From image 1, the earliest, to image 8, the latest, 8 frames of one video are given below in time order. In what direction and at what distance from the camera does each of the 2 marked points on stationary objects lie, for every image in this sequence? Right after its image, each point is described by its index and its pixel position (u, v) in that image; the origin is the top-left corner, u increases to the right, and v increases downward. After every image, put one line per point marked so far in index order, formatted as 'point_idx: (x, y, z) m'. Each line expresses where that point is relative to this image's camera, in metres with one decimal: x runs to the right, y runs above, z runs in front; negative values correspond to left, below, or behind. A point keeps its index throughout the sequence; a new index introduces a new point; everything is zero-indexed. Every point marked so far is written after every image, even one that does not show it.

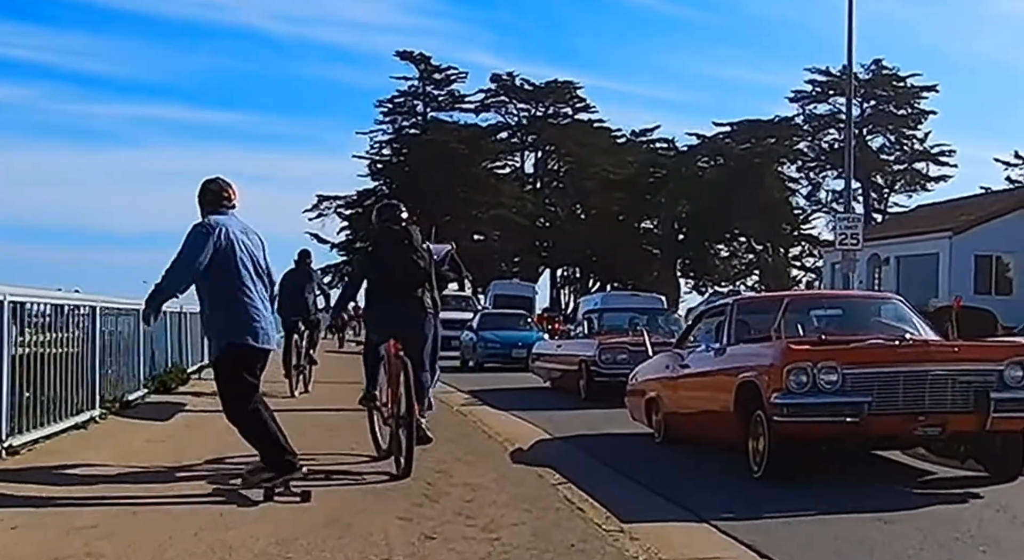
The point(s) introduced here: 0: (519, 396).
0: (+0.1, -1.7, +15.9) m
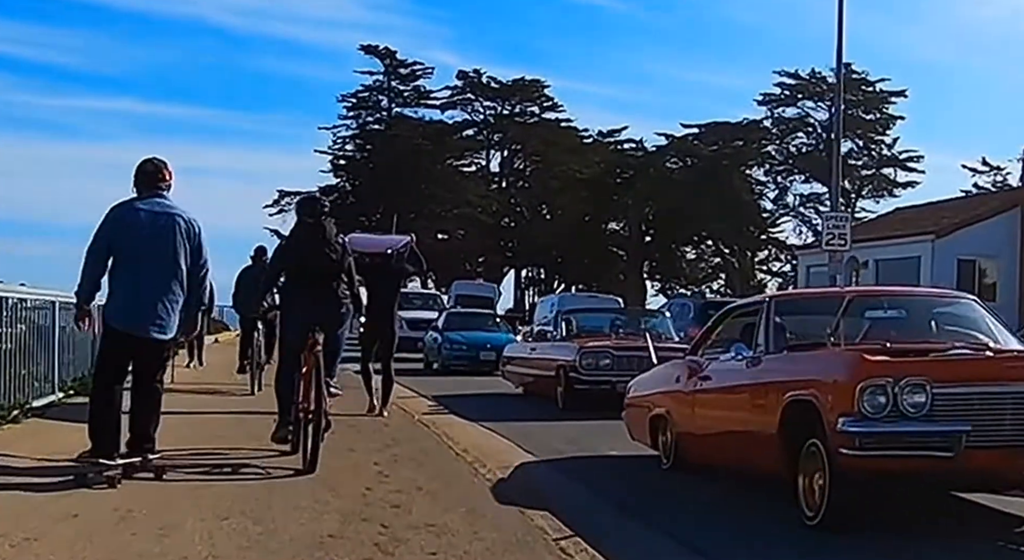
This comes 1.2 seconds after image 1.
0: (-0.3, -1.7, +14.3) m
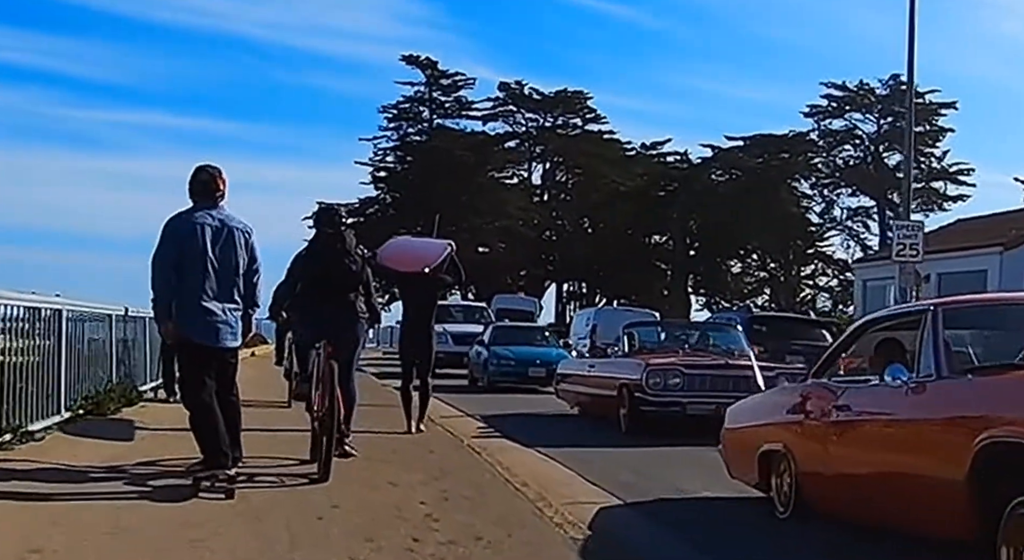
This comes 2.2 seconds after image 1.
0: (+0.4, -1.8, +13.1) m
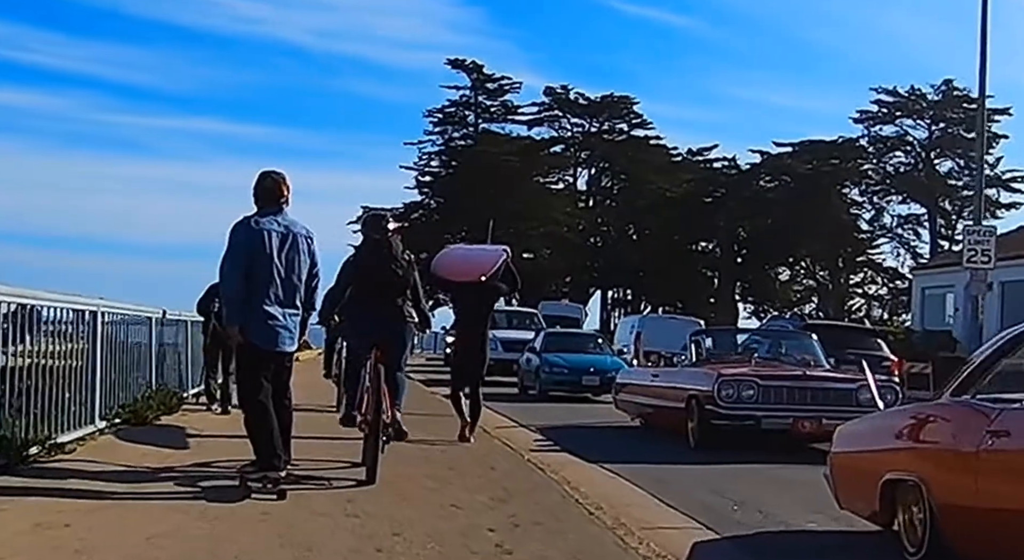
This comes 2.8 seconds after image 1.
0: (+1.1, -1.8, +12.3) m
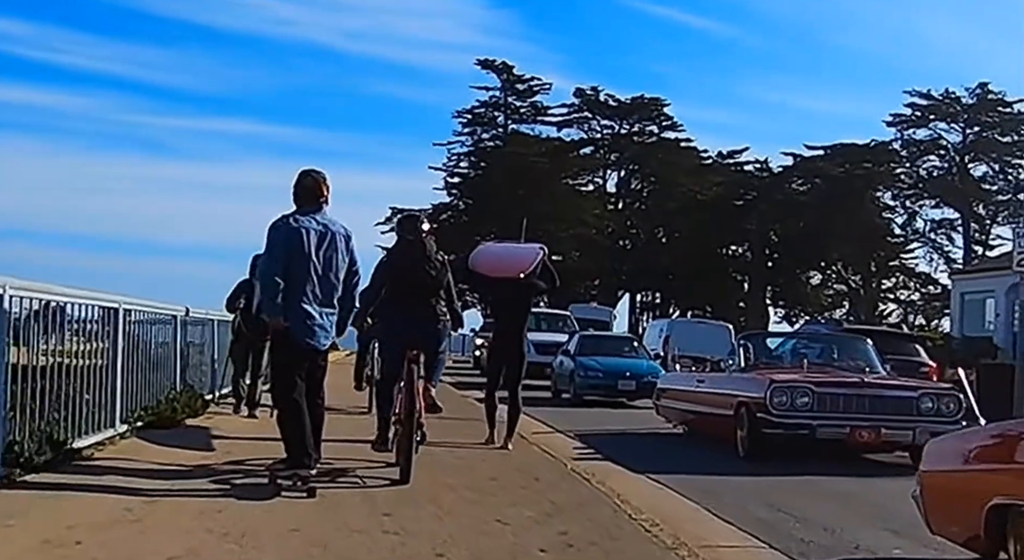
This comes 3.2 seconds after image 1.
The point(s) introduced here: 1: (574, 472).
0: (+1.5, -1.8, +11.8) m
1: (+0.5, -1.6, +9.1) m
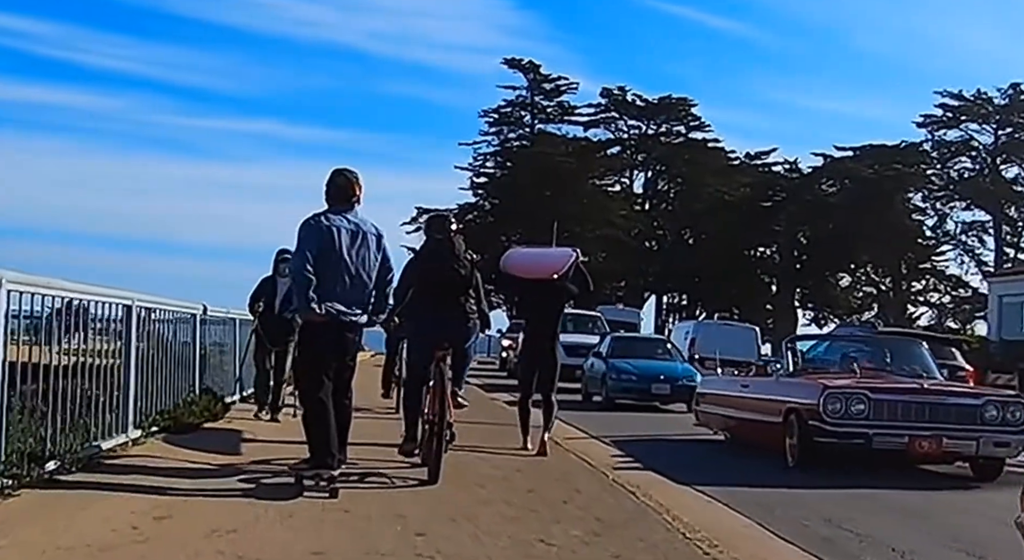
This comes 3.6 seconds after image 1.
0: (+1.8, -1.8, +11.2) m
1: (+0.8, -1.6, +8.5) m
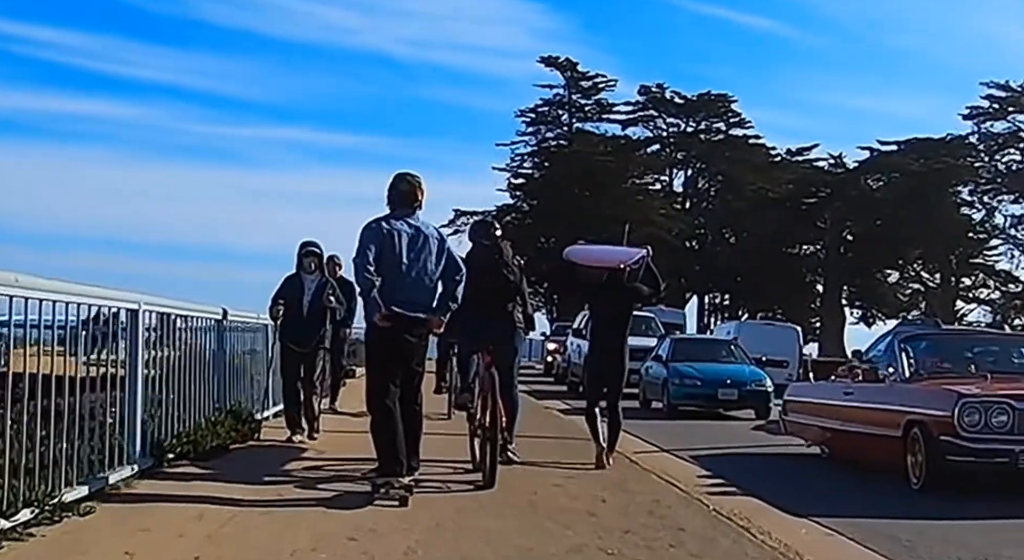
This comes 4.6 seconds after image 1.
0: (+2.5, -1.8, +9.7) m
1: (+1.4, -1.6, +7.1) m
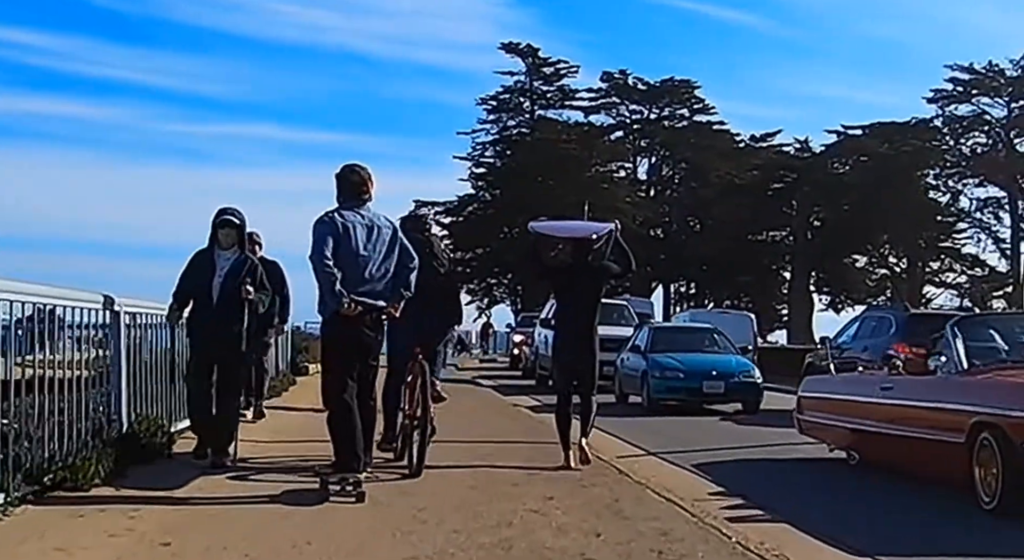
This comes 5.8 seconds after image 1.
0: (+2.2, -1.5, +7.9) m
1: (+1.2, -1.4, +5.3) m
